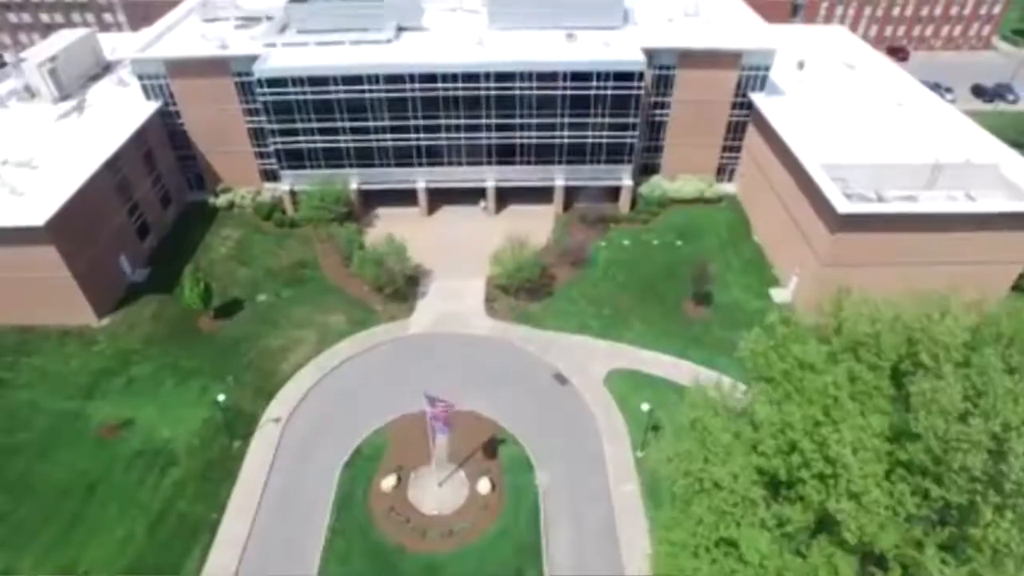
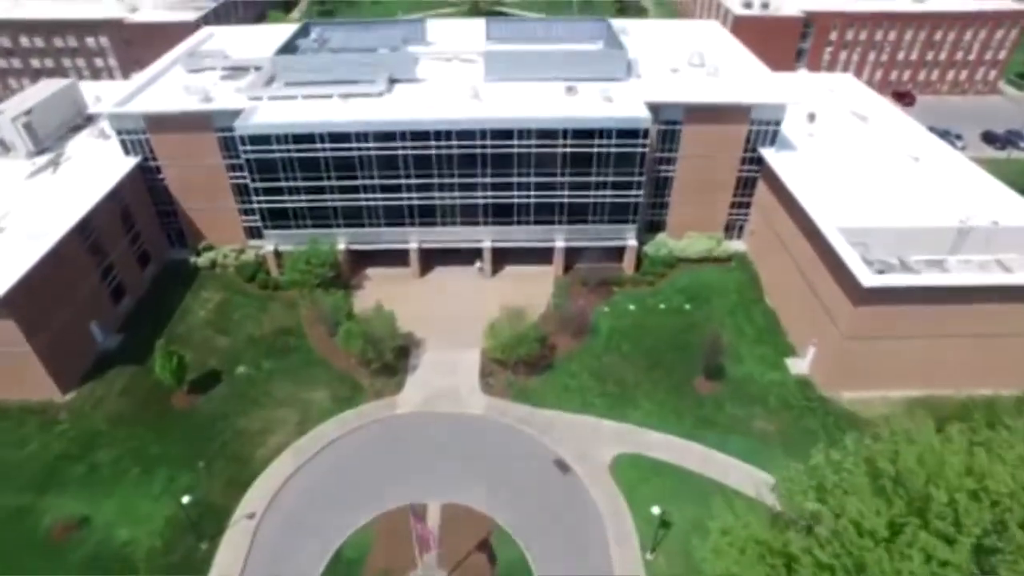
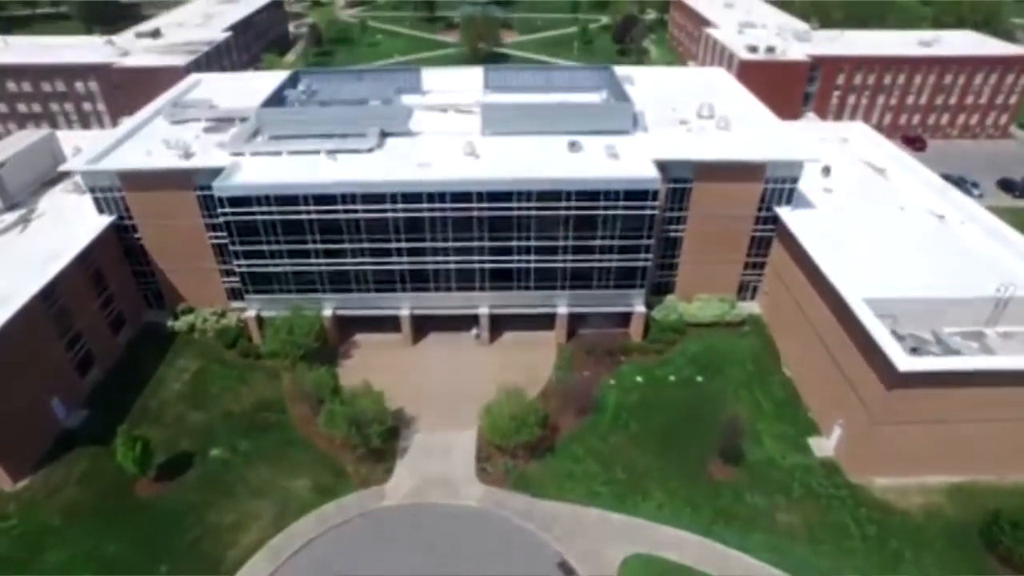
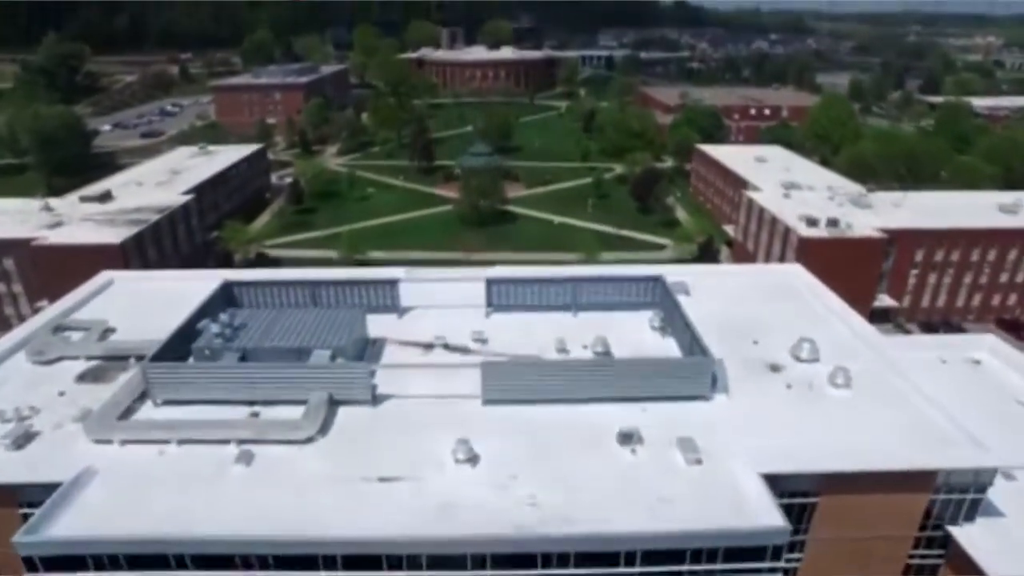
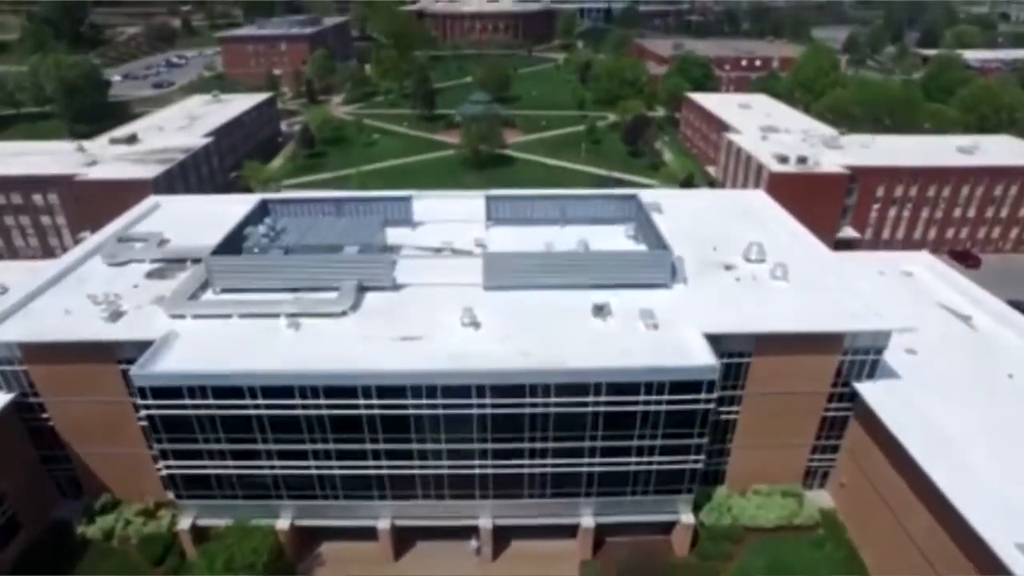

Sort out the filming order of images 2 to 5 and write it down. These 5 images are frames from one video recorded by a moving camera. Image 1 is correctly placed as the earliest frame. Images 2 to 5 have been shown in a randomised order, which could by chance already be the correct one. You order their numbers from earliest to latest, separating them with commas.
2, 3, 5, 4
